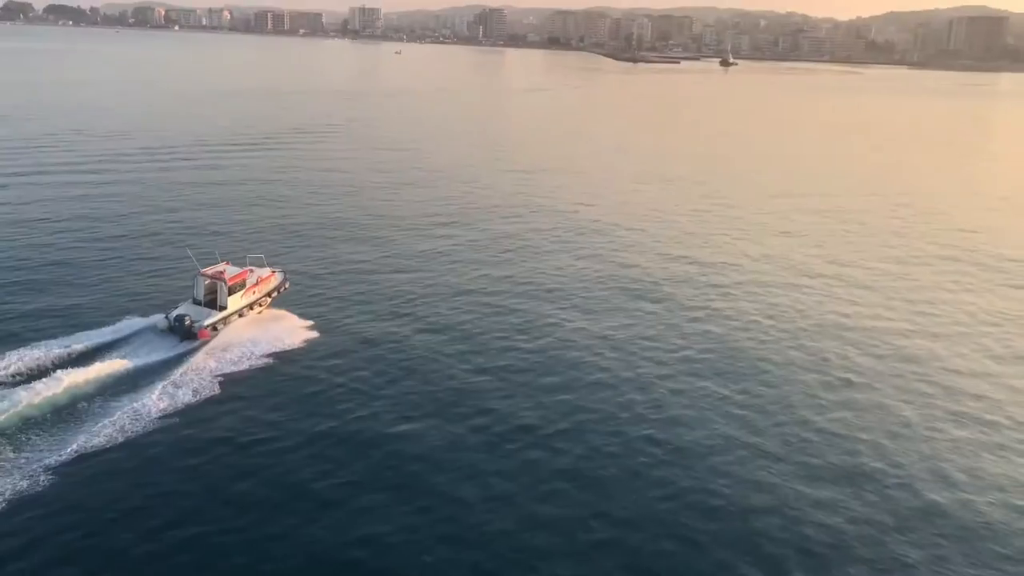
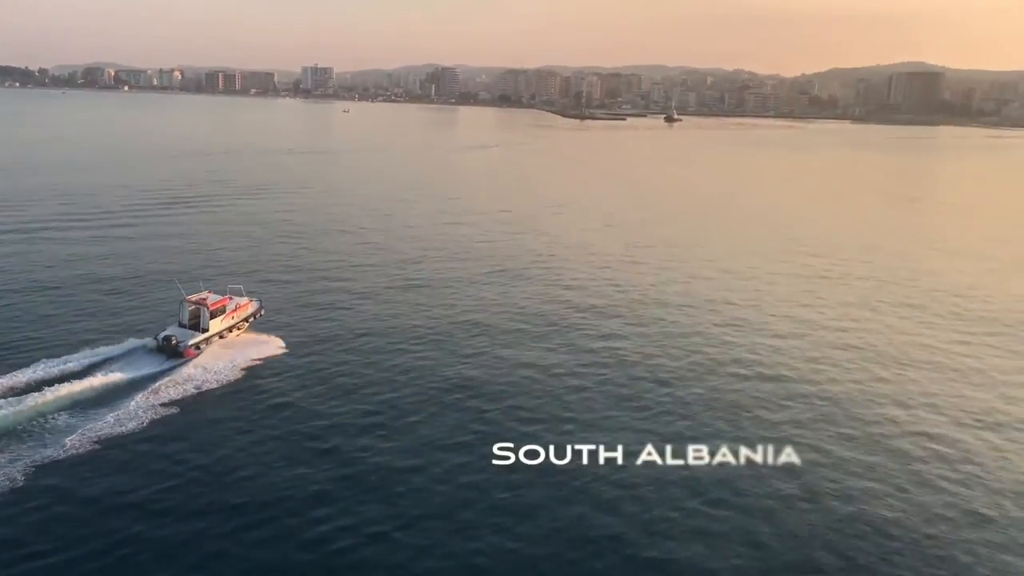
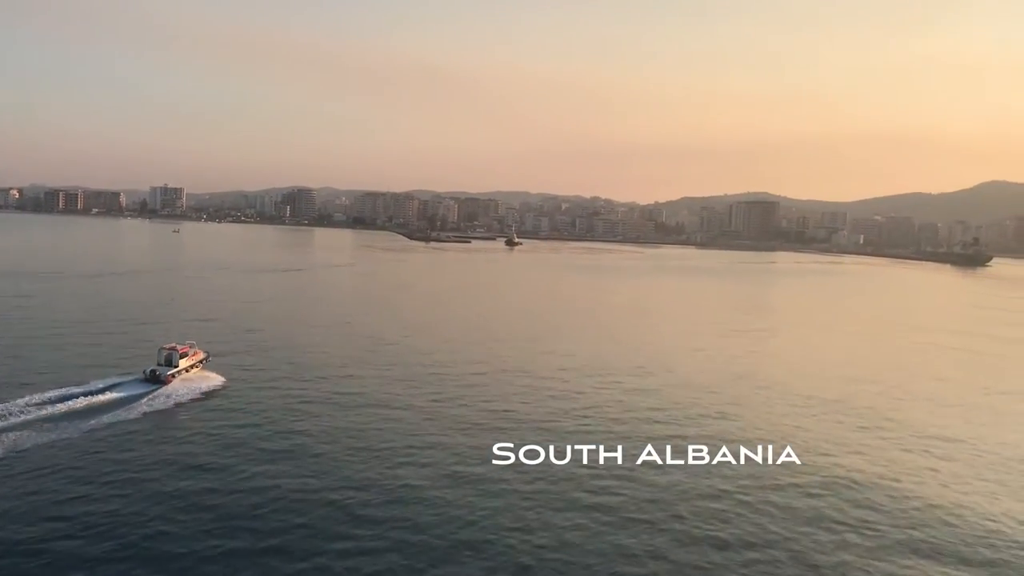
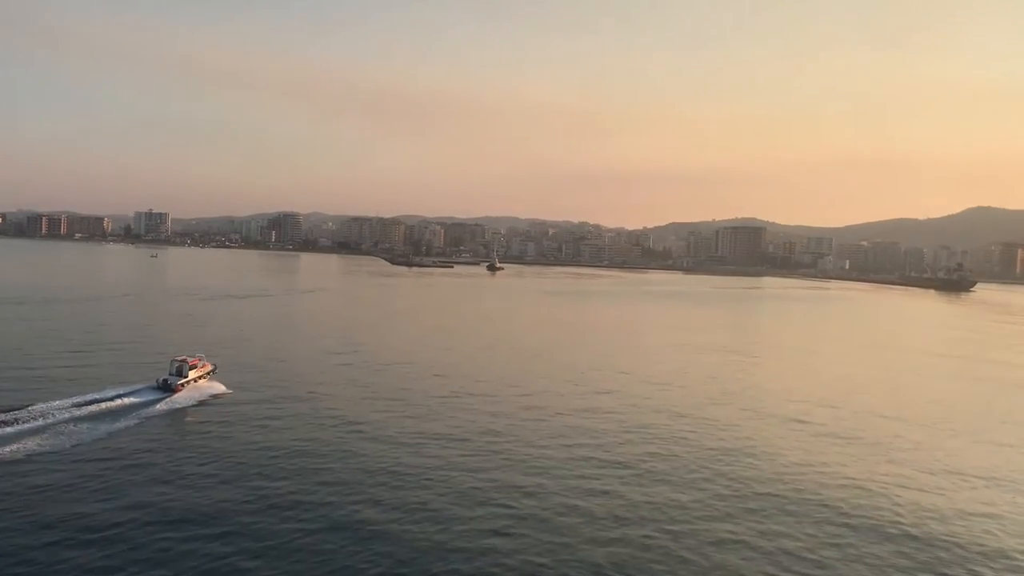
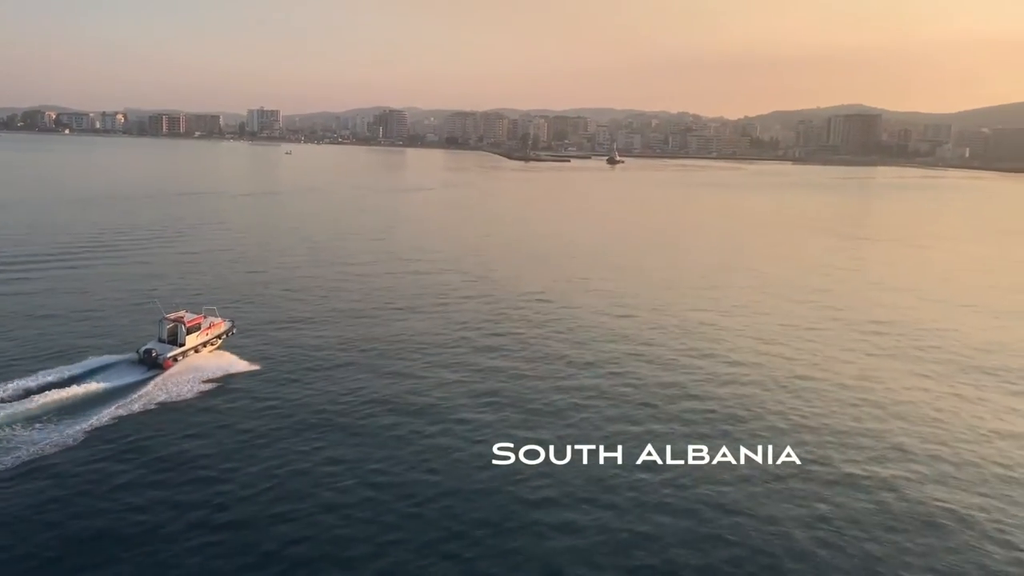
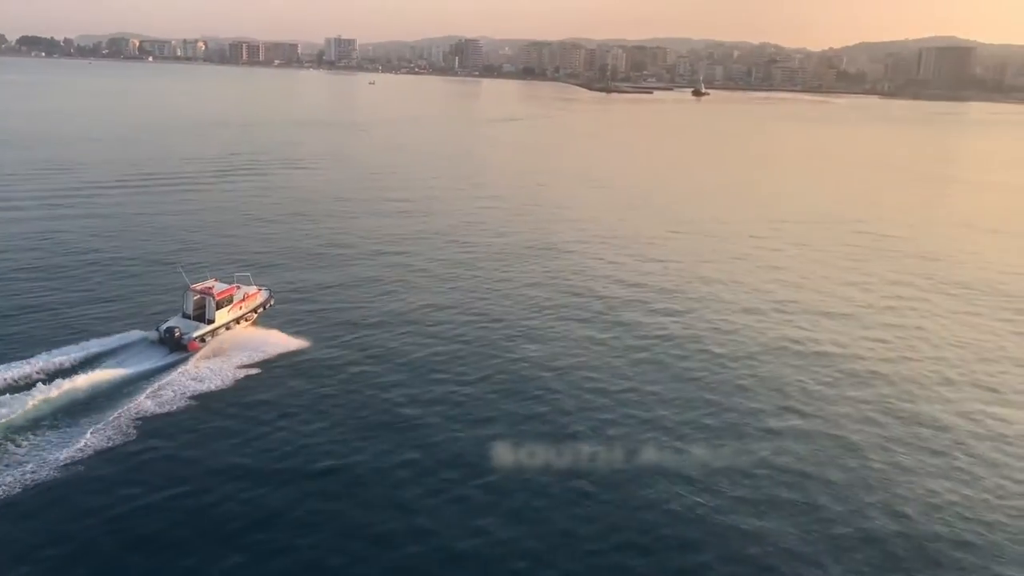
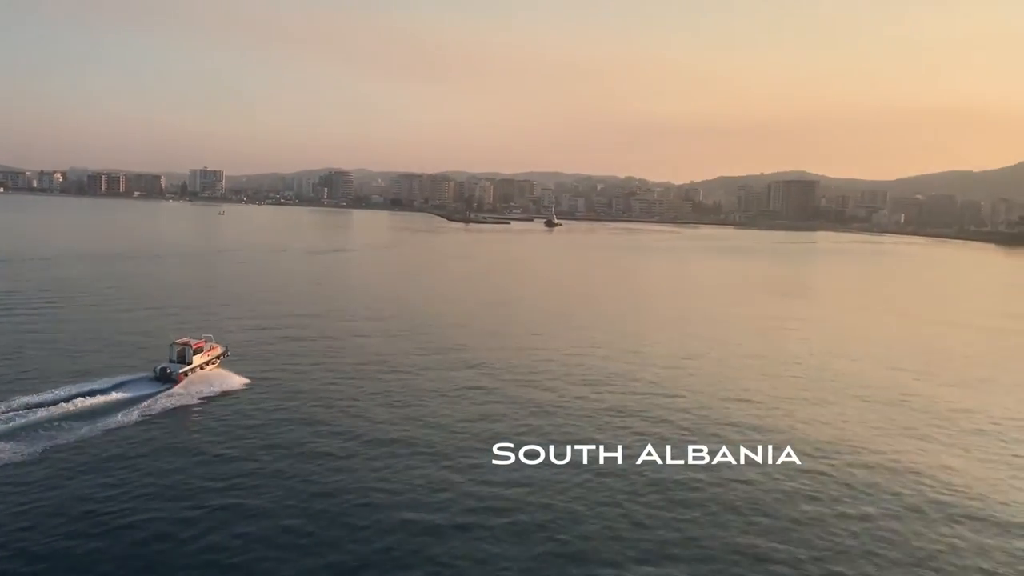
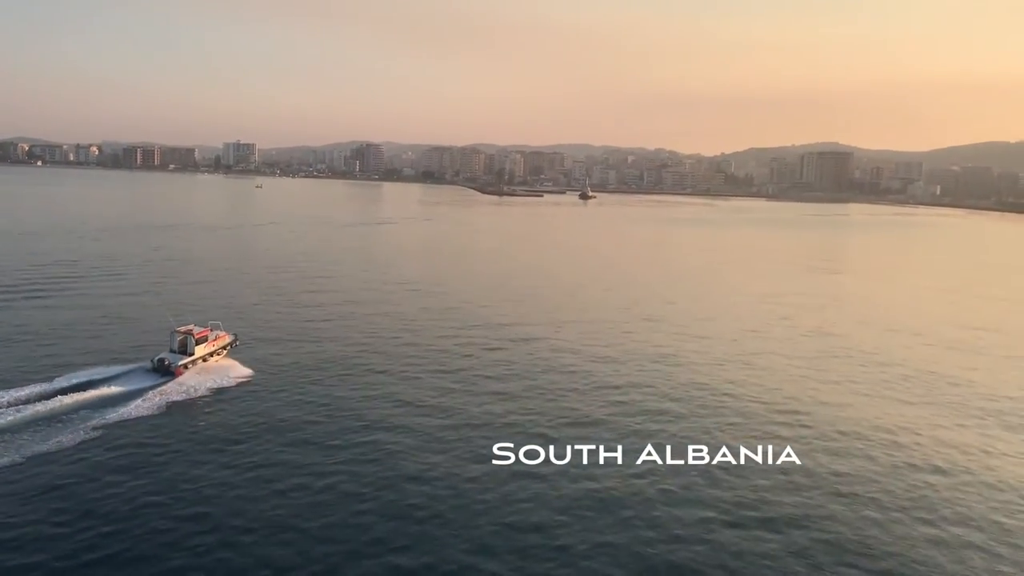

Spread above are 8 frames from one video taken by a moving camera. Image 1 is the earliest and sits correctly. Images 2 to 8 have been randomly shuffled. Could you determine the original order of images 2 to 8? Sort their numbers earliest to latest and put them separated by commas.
6, 2, 5, 8, 7, 3, 4
